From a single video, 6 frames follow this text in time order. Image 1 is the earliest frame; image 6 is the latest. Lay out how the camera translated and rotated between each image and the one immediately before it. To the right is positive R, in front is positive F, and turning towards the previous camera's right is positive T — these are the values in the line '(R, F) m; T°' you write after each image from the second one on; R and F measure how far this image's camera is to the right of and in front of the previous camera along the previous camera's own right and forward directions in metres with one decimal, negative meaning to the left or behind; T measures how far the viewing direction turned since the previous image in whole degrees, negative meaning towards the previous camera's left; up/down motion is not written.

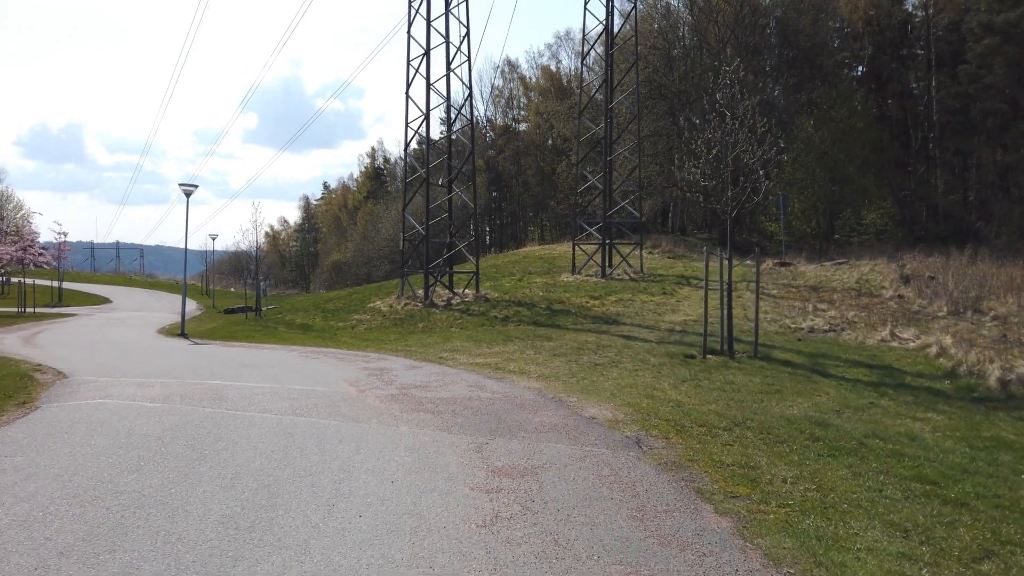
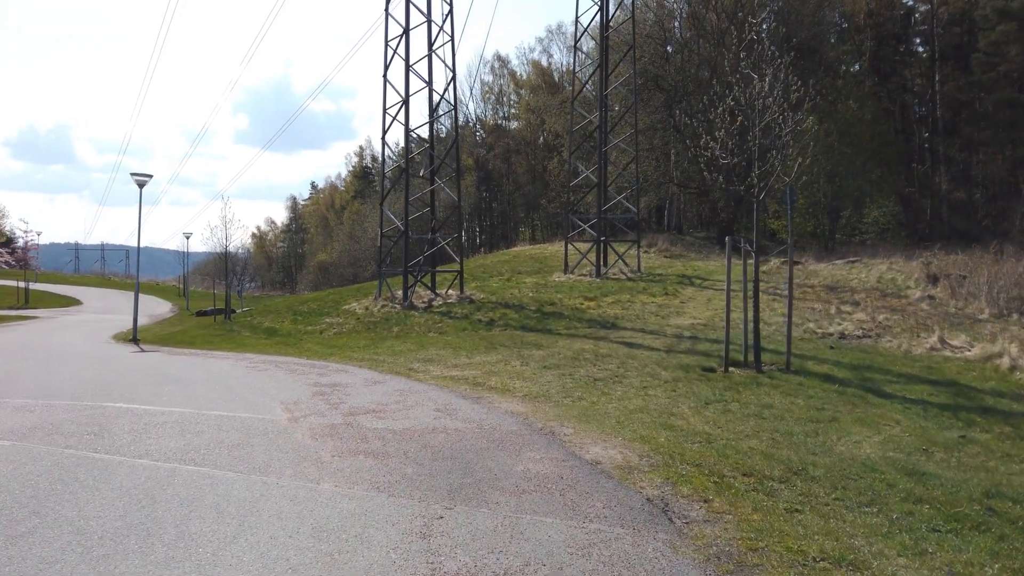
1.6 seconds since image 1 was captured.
(+0.1, +2.2) m; +1°
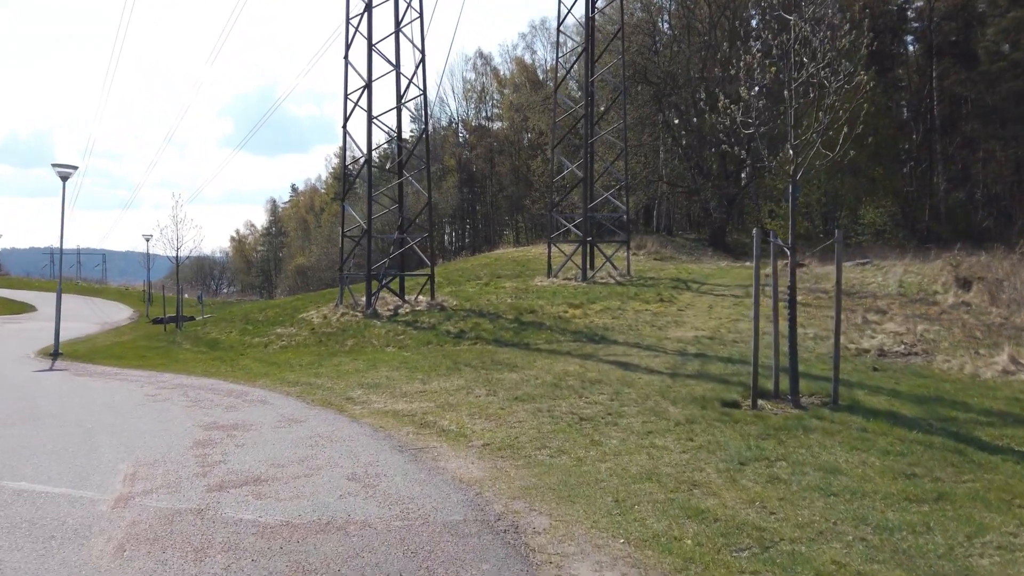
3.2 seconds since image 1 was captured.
(+0.3, +2.6) m; +1°
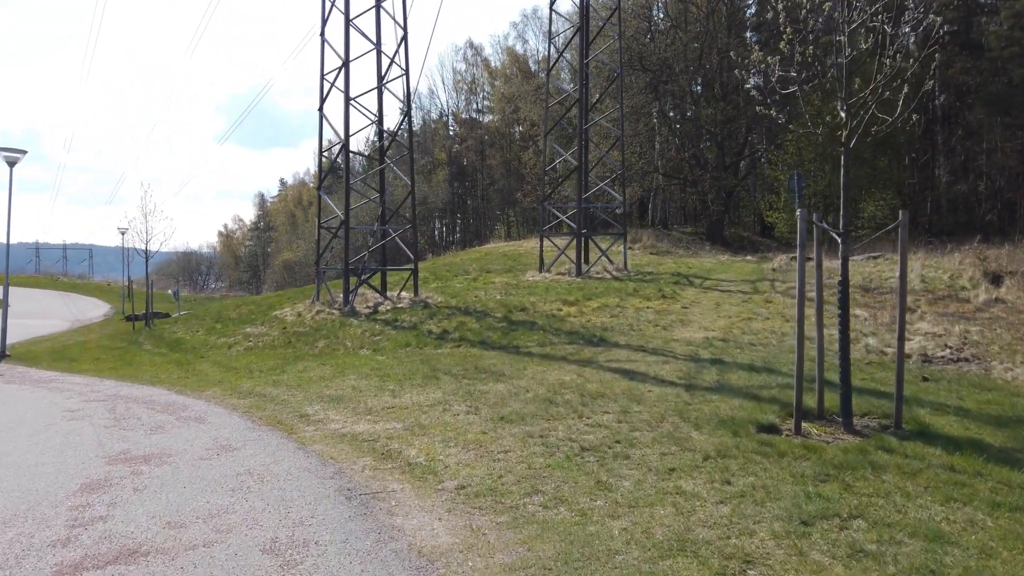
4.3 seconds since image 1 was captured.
(+0.1, +1.6) m; +1°
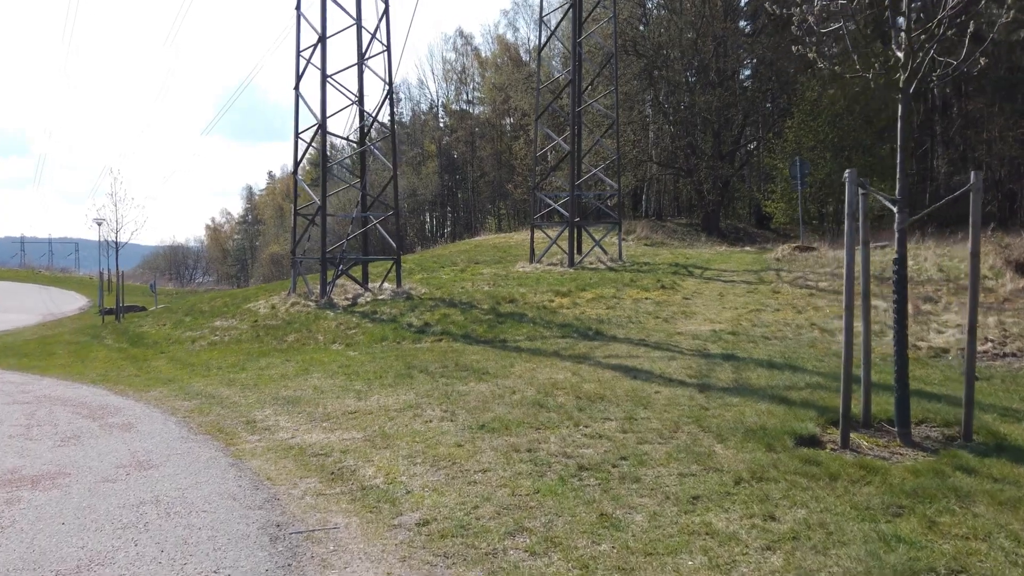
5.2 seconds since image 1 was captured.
(+0.1, +1.2) m; +1°
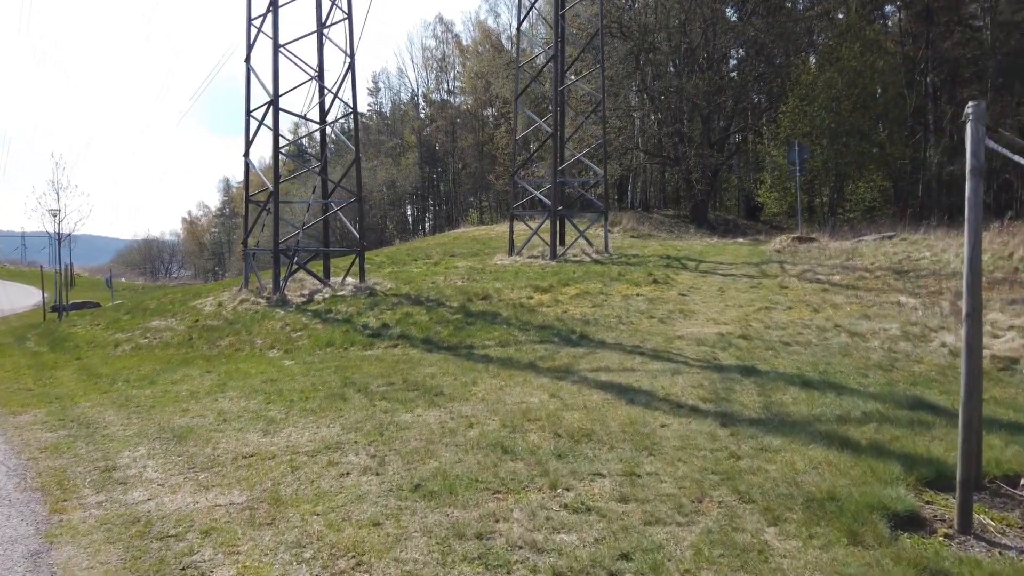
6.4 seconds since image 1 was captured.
(+0.2, +1.9) m; +1°
